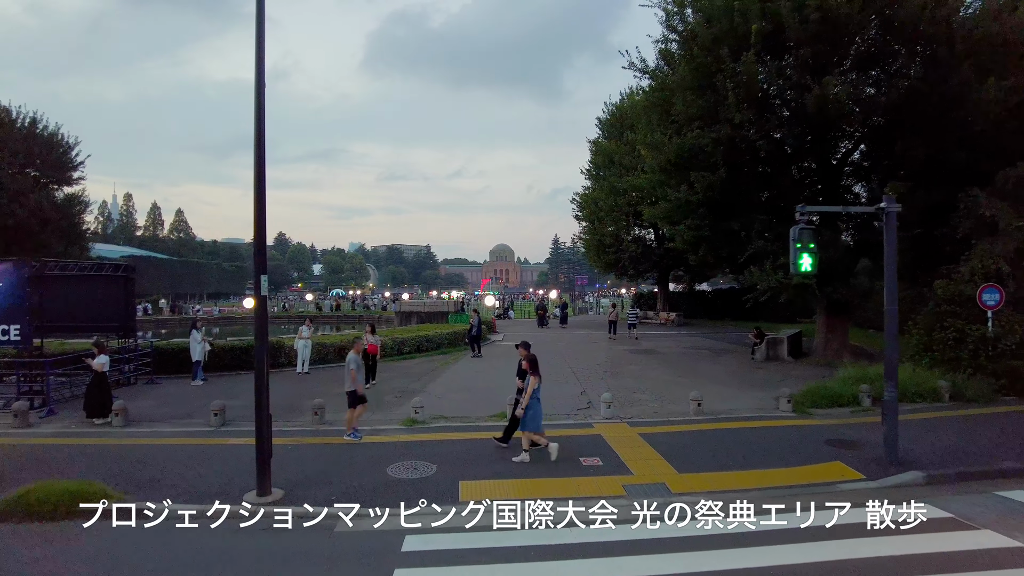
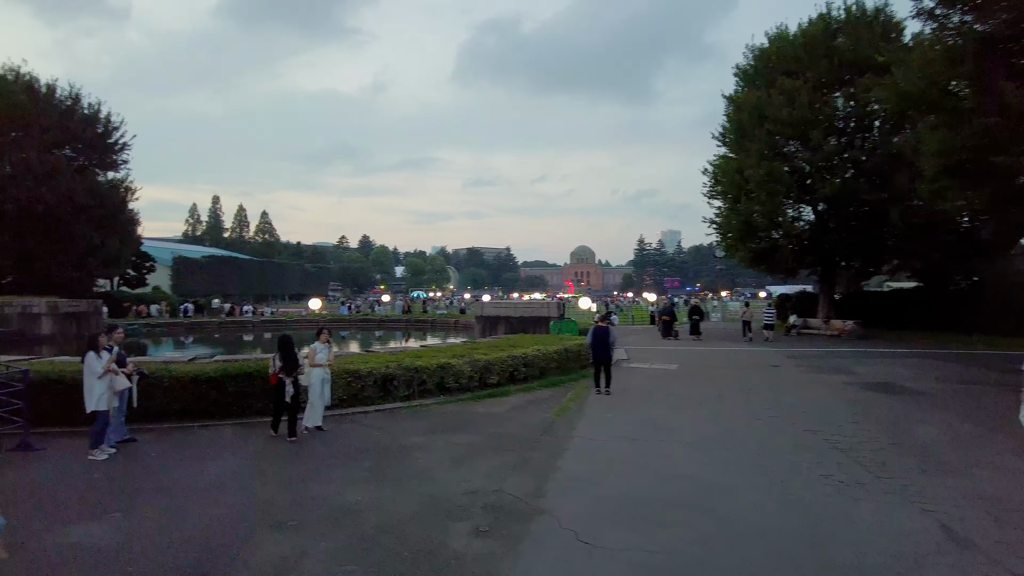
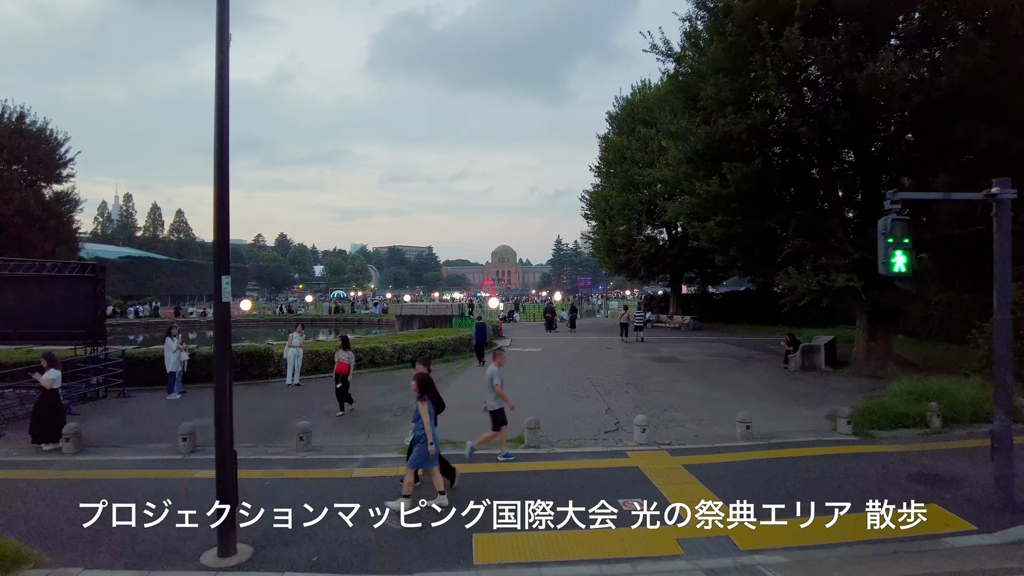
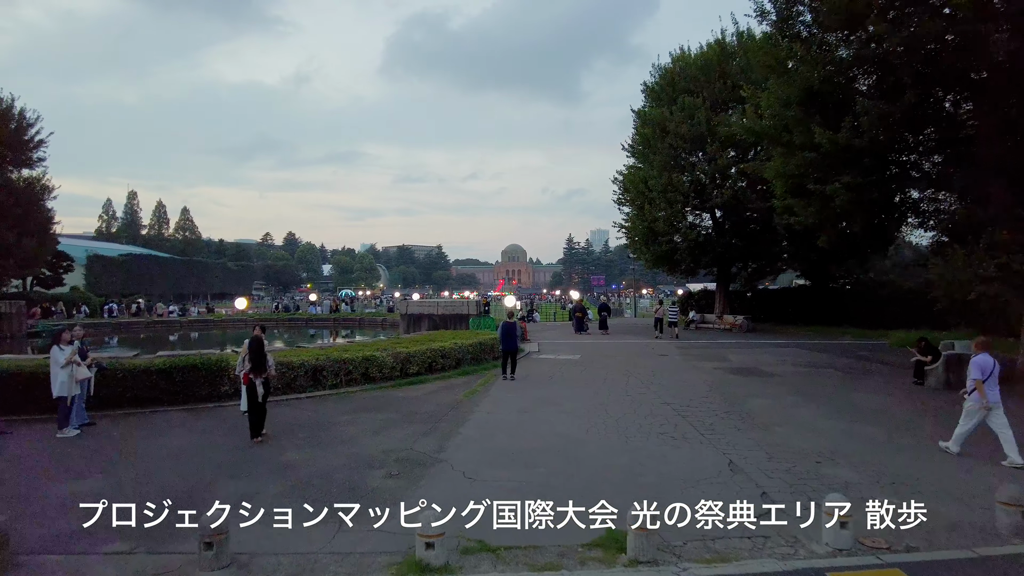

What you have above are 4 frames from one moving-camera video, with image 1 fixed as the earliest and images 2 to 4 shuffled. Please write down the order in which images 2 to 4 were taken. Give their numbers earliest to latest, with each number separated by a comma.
3, 4, 2
